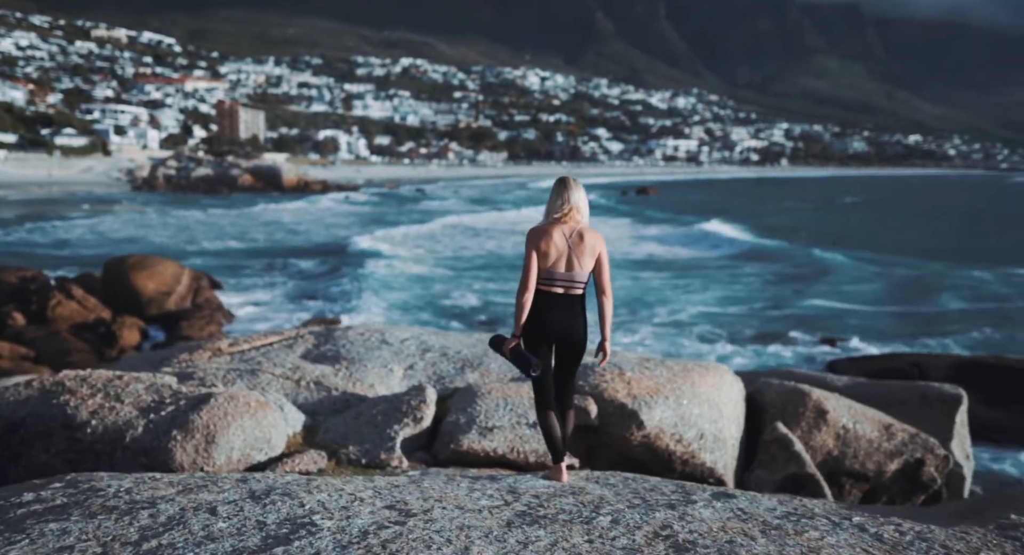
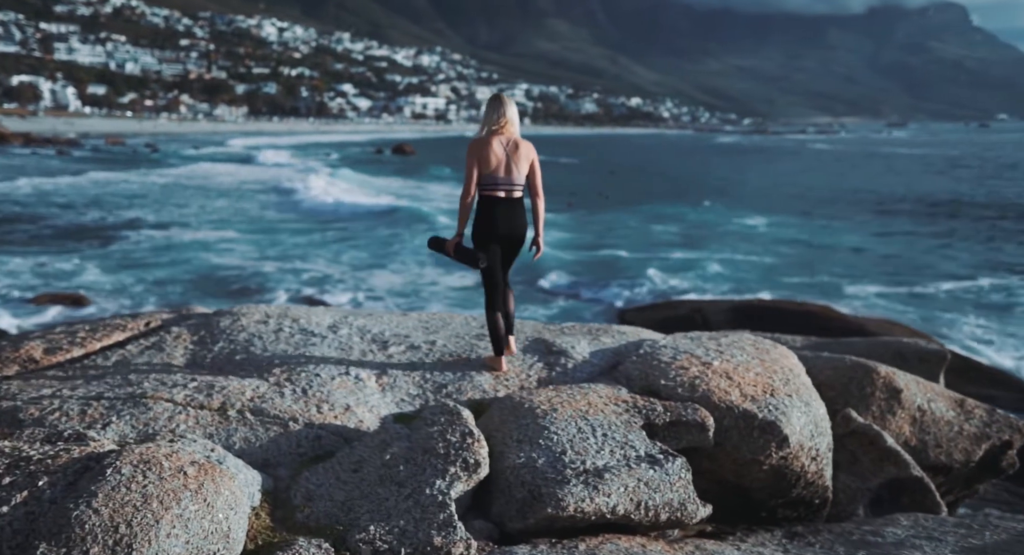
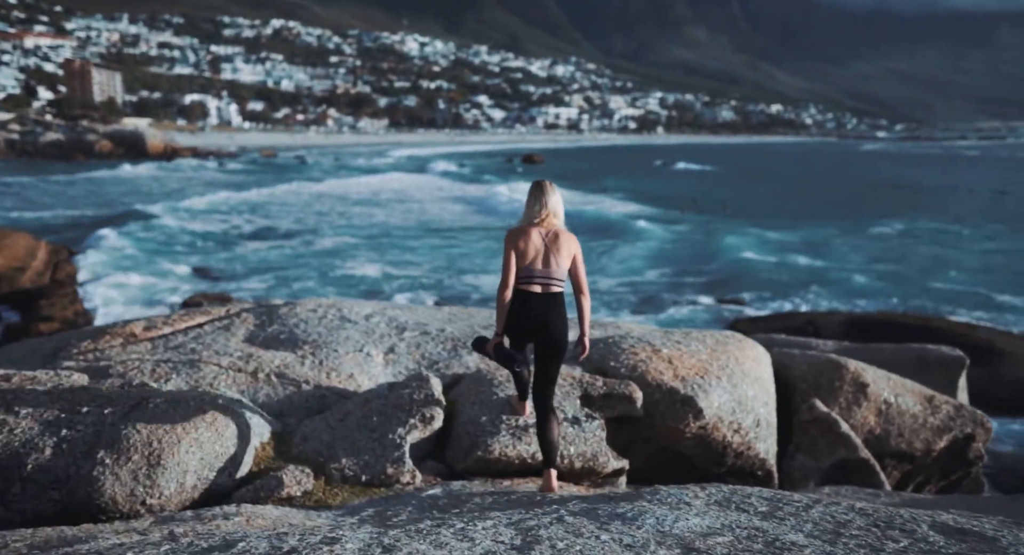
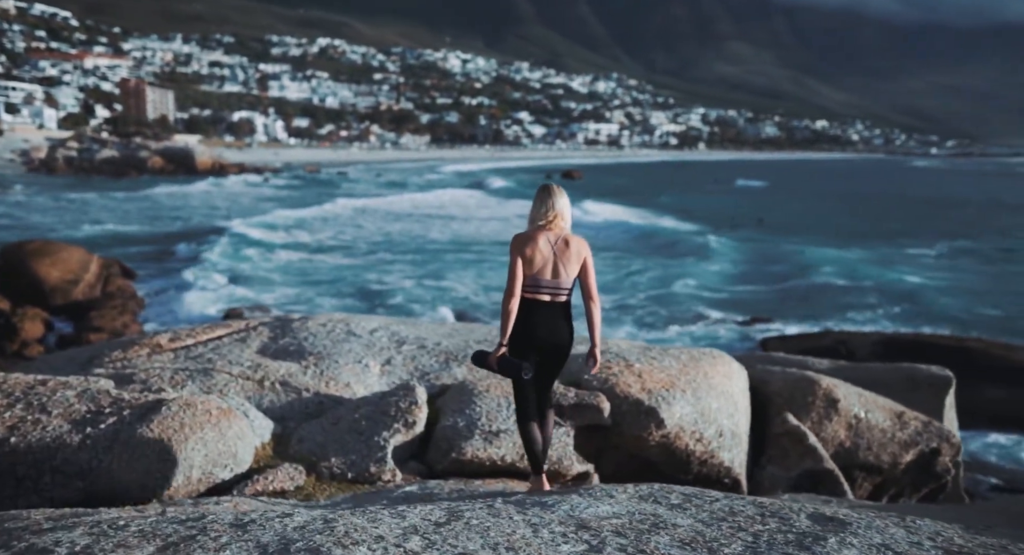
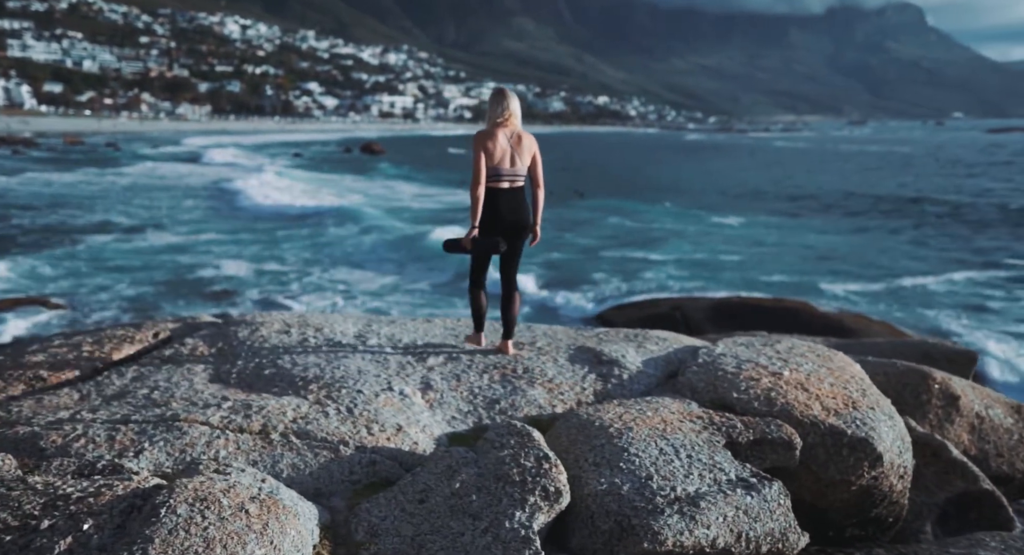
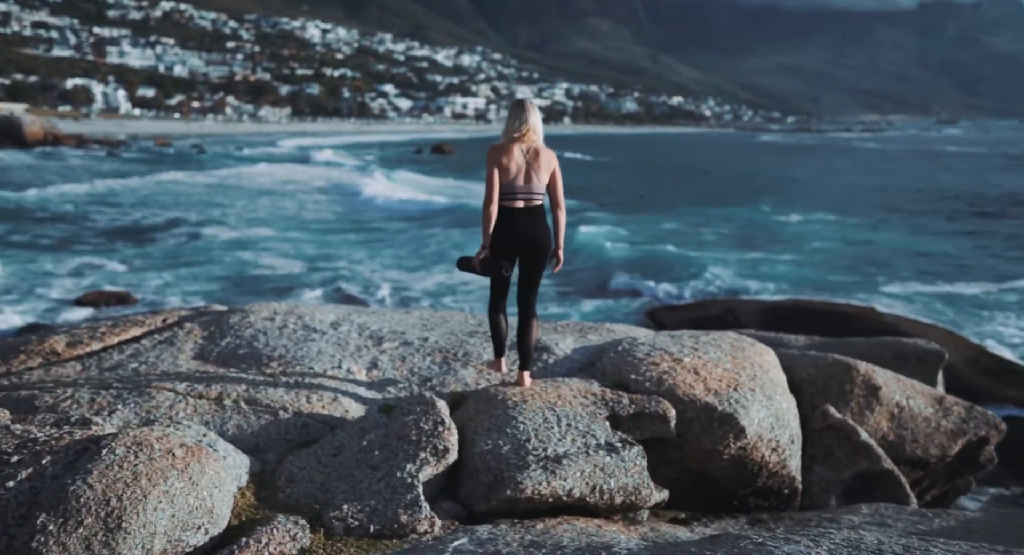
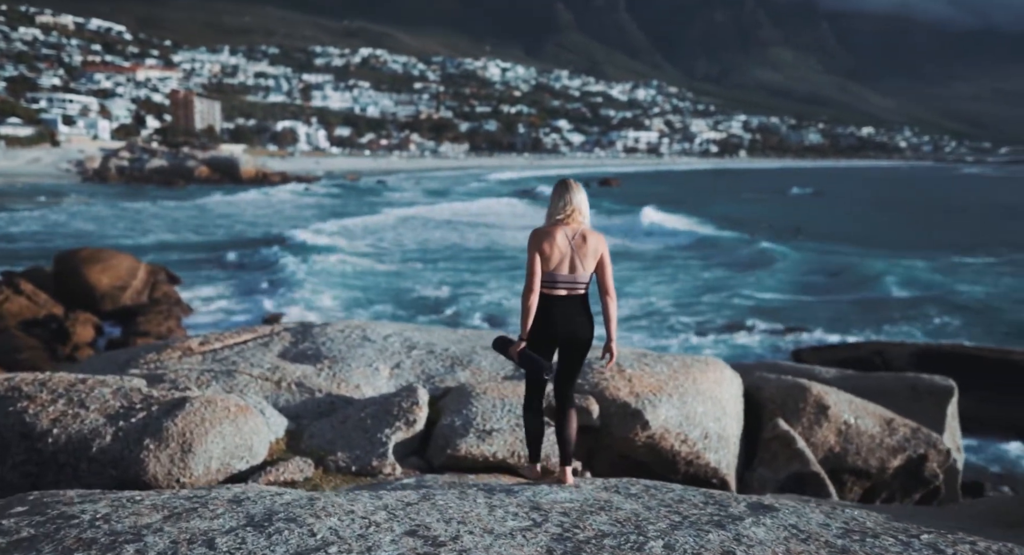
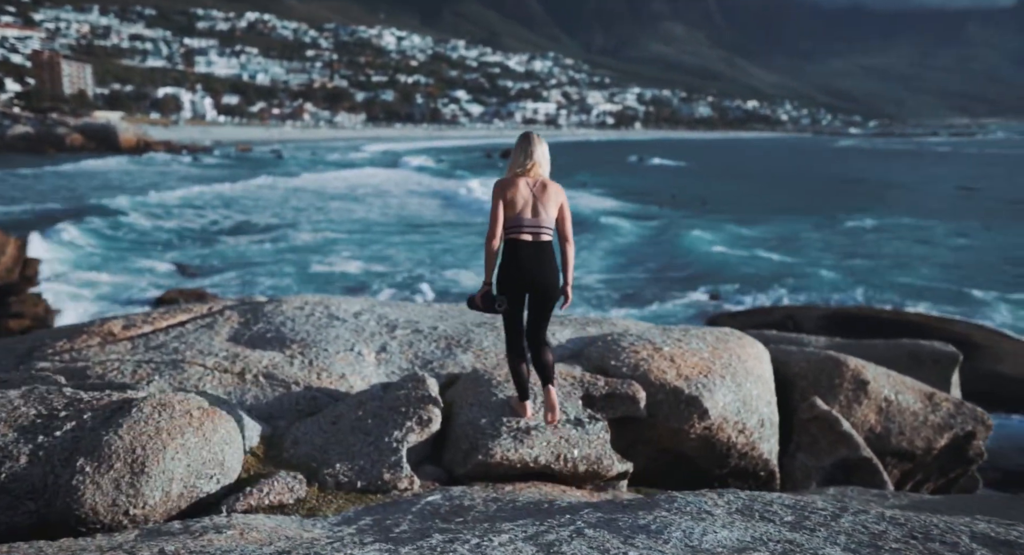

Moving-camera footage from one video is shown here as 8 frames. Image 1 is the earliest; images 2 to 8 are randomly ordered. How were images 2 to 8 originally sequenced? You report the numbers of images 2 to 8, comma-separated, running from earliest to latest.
7, 4, 3, 8, 6, 2, 5
